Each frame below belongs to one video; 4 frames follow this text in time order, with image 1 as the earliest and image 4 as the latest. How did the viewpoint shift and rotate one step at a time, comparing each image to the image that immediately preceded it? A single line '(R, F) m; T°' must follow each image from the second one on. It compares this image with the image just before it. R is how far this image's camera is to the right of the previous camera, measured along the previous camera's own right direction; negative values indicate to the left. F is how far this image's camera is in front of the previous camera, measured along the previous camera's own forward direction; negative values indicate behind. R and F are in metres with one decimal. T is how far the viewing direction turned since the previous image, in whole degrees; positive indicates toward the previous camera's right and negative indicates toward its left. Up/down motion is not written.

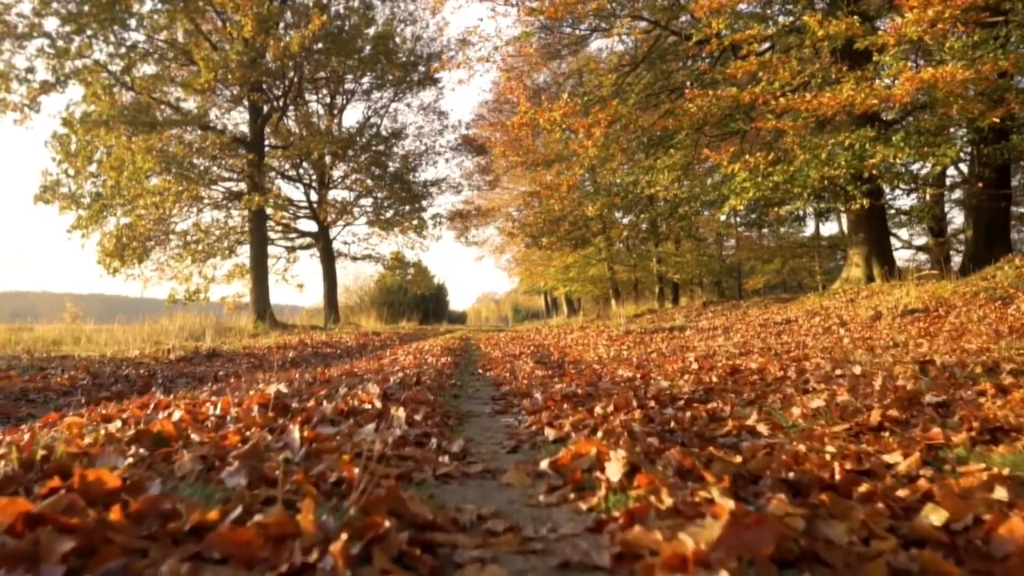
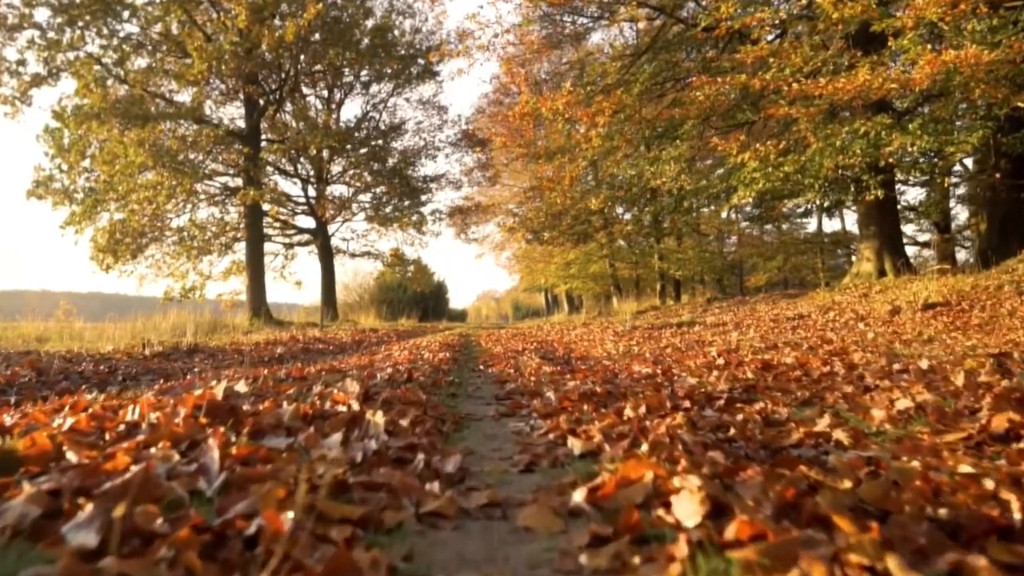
(0.0, +0.6) m; 0°
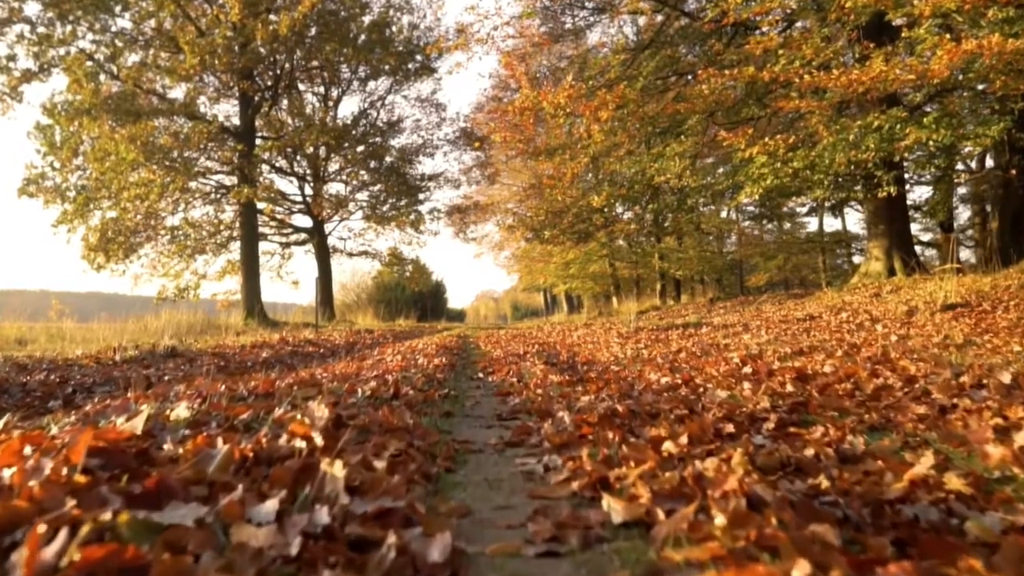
(0.0, +0.6) m; 0°
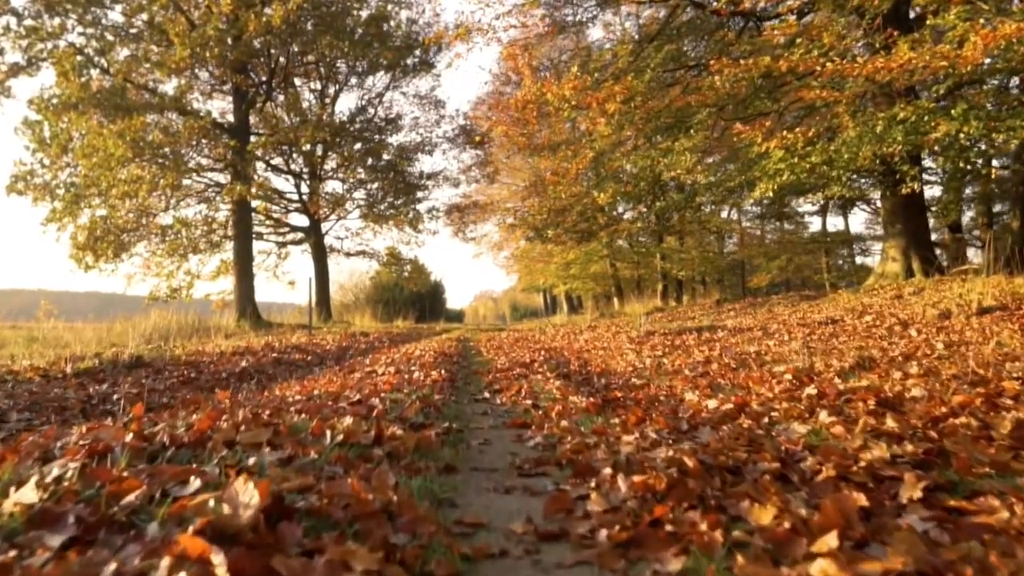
(-0.1, +0.9) m; 0°
